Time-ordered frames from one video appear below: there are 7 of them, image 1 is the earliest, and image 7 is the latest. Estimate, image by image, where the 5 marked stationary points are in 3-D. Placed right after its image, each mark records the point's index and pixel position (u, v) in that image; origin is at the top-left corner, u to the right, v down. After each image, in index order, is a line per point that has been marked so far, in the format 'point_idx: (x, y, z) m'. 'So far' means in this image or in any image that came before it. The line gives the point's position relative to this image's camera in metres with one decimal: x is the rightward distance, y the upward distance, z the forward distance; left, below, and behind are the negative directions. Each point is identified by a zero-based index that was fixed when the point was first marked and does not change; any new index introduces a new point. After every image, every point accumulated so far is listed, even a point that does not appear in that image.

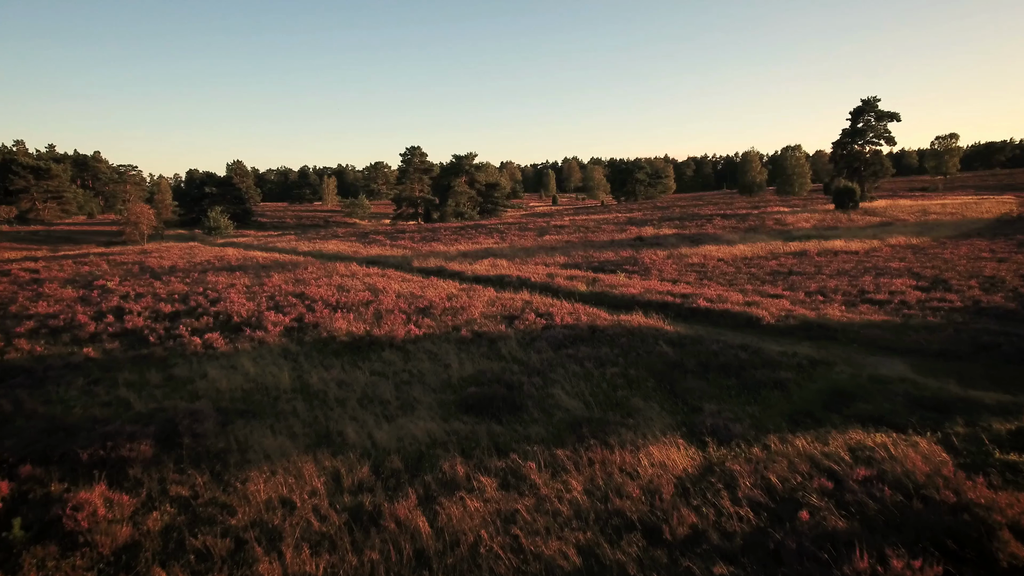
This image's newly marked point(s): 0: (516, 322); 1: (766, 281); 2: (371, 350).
0: (+0.1, -0.5, +12.4) m
1: (+5.8, +0.1, +18.2) m
2: (-2.0, -0.9, +11.0) m
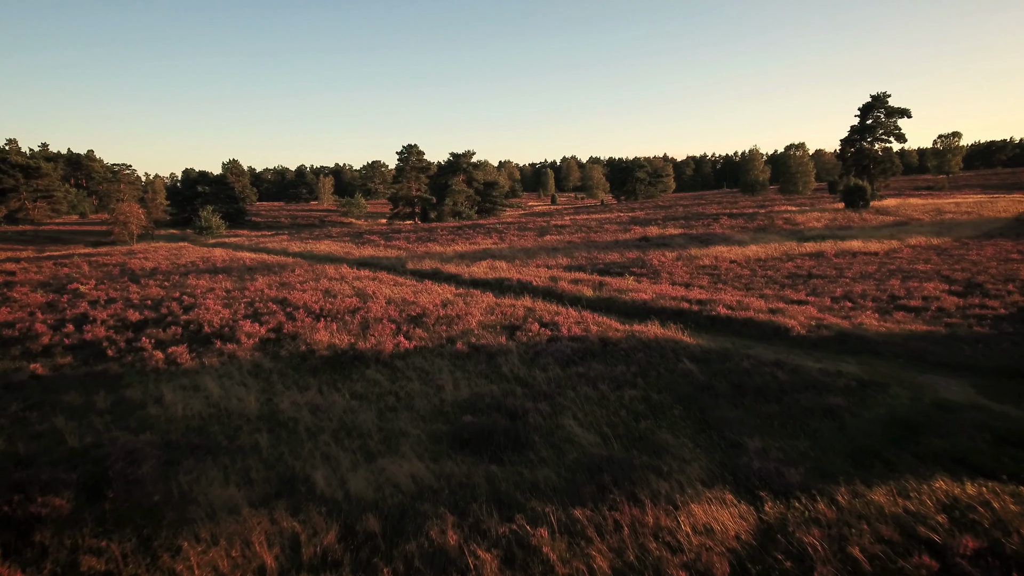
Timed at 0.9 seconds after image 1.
0: (+0.1, -0.6, +11.1) m
1: (+5.8, 0.0, +16.9) m
2: (-1.9, -1.0, +9.7) m
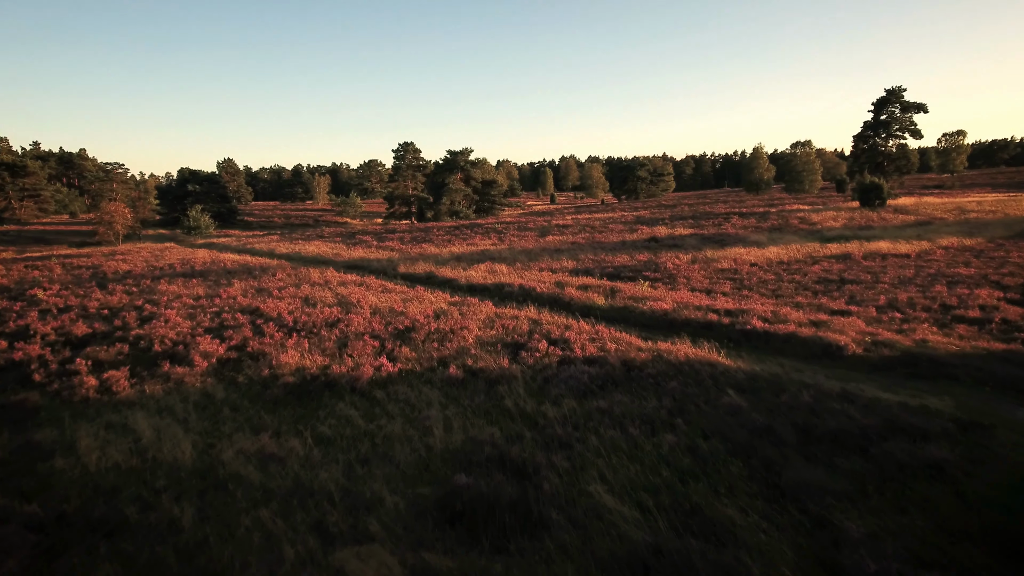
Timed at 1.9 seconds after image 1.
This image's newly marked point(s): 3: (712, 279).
0: (+0.1, -0.8, +9.3) m
1: (+5.8, -0.1, +15.2) m
2: (-1.9, -1.1, +7.9) m
3: (+4.3, +0.2, +17.0) m
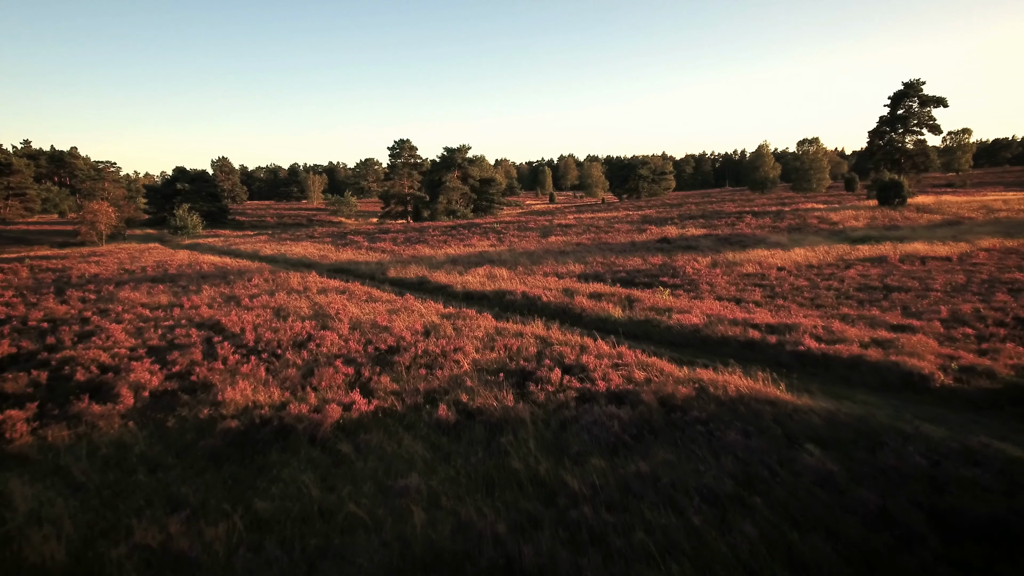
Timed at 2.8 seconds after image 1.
0: (+0.2, -0.9, +7.4) m
1: (+5.9, -0.2, +13.3) m
2: (-1.8, -1.3, +6.0) m
3: (+4.3, 0.0, +15.1) m
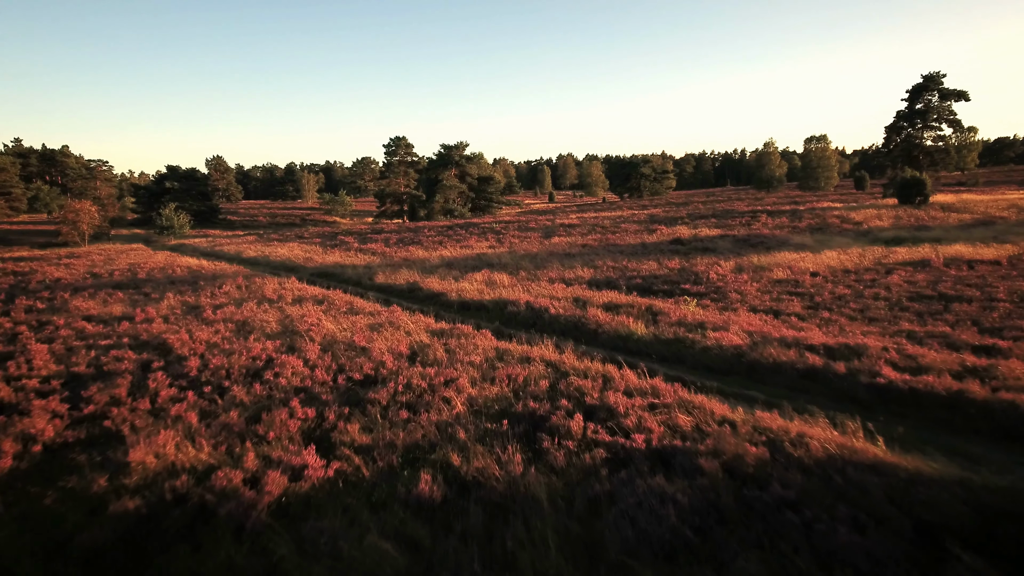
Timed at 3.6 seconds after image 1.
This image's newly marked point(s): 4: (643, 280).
0: (+0.2, -1.1, +5.6) m
1: (+5.9, -0.4, +11.4) m
2: (-1.8, -1.4, +4.2) m
3: (+4.3, -0.1, +13.3) m
4: (+2.5, +0.1, +15.0) m
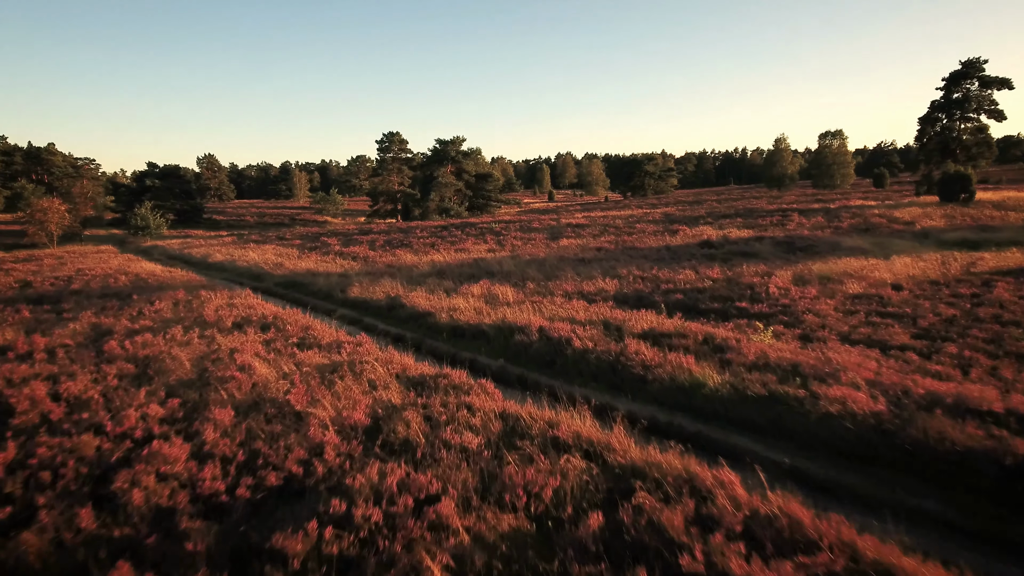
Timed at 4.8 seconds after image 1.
0: (+0.4, -1.3, +2.4) m
1: (+6.0, -0.6, +8.3) m
2: (-1.6, -1.7, +1.0) m
3: (+4.4, -0.4, +10.1) m
4: (+2.5, -0.1, +11.9) m
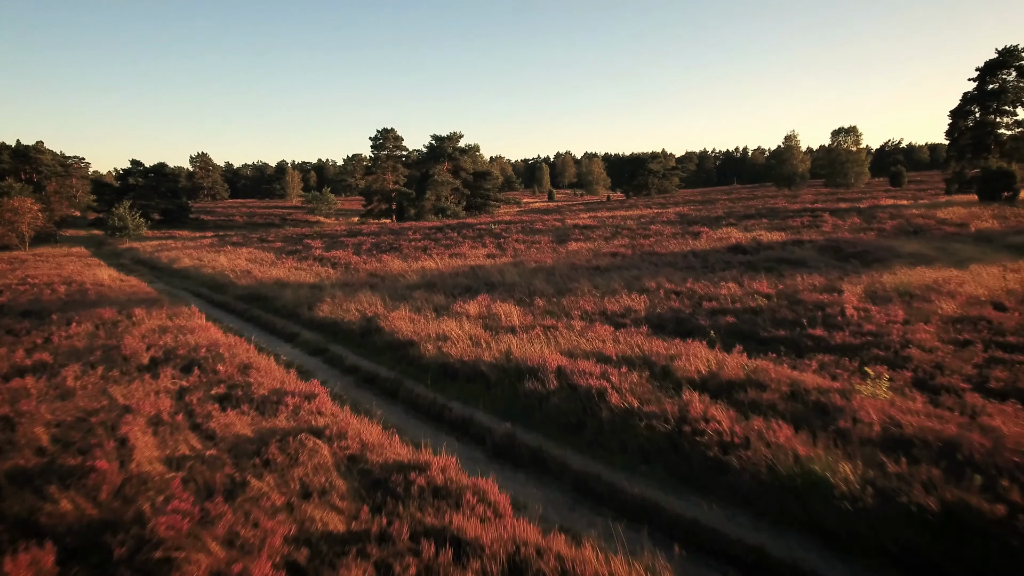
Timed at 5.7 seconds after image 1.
0: (+0.5, -1.6, -0.1) m
1: (+6.1, -0.9, +5.8) m
2: (-1.6, -1.9, -1.5) m
3: (+4.5, -0.6, +7.6) m
4: (+2.6, -0.4, +9.4) m
